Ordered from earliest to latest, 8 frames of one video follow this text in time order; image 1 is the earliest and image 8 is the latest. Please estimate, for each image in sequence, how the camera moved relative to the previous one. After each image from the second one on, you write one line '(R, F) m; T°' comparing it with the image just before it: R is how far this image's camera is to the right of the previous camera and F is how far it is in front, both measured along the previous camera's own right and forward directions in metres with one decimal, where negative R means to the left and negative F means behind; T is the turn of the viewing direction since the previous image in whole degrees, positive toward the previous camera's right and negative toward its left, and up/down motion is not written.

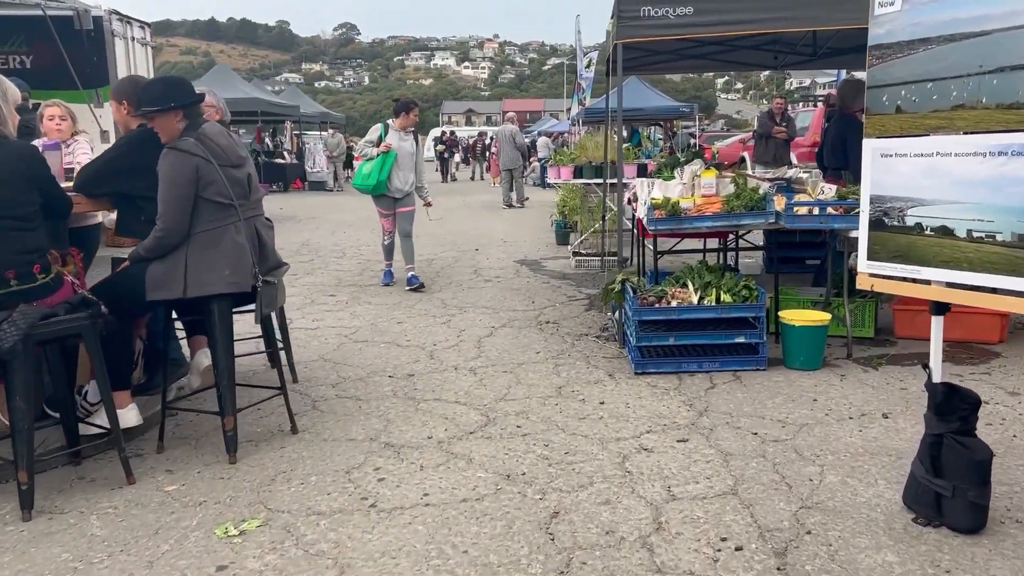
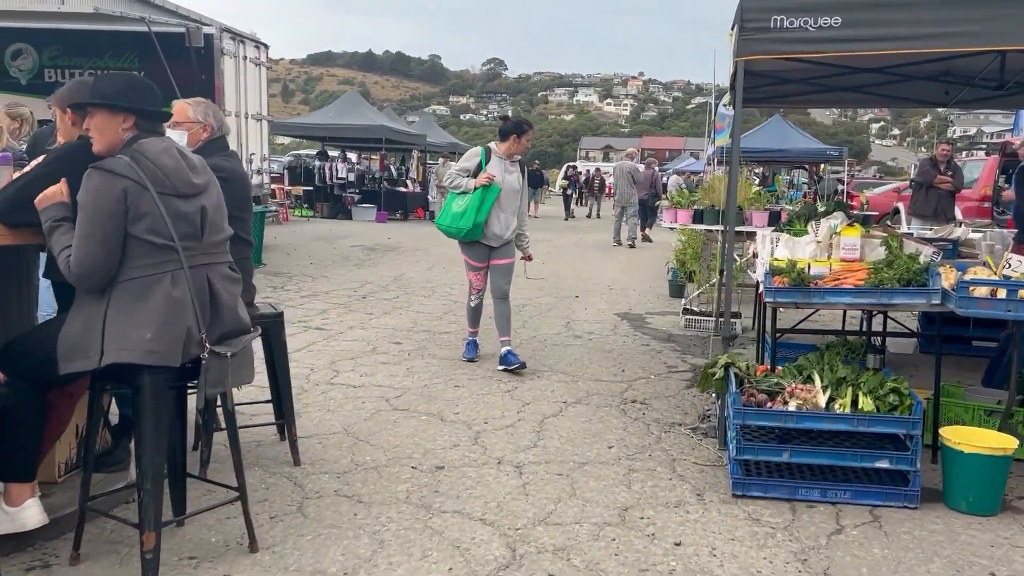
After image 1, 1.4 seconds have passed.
(+0.3, +1.1) m; -9°
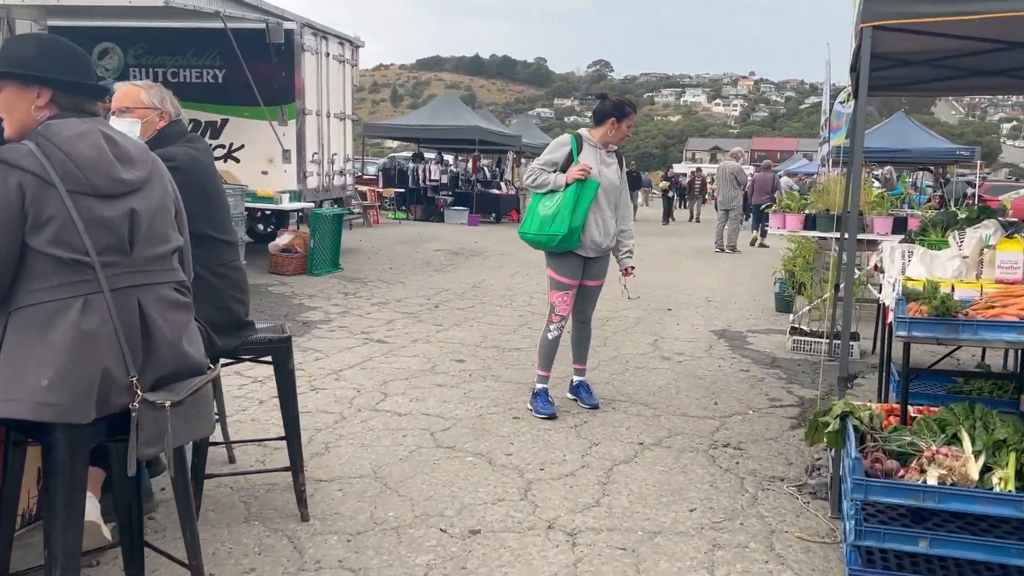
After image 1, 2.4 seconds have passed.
(+0.2, +0.8) m; -7°
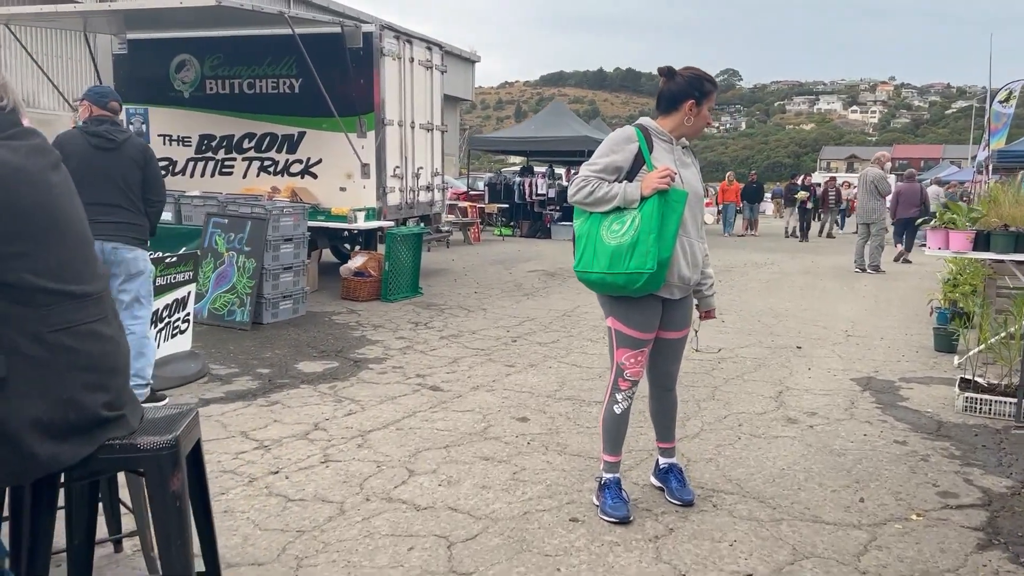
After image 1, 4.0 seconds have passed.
(+0.3, +1.3) m; -9°
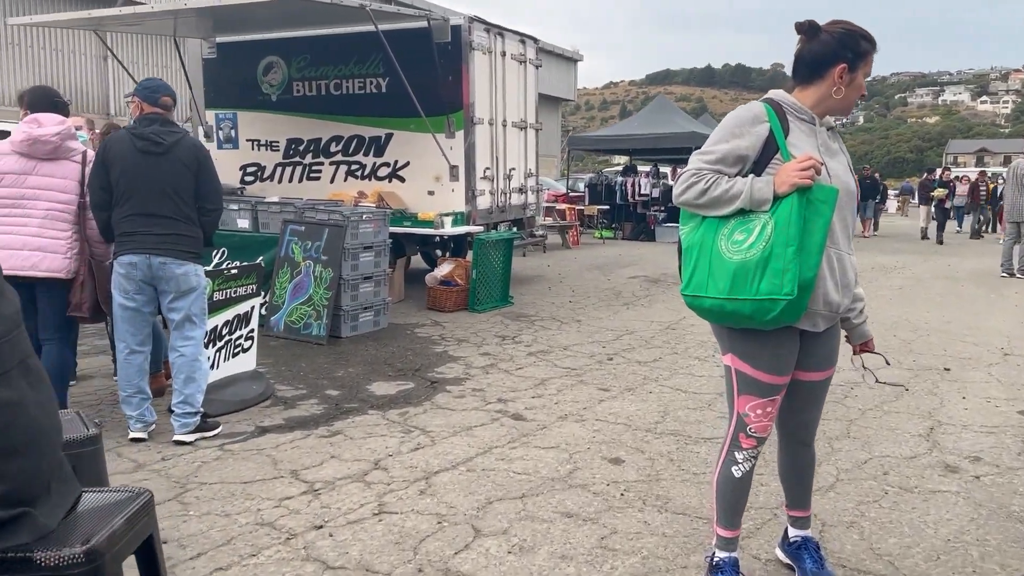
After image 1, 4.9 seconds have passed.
(+0.1, +0.7) m; -7°
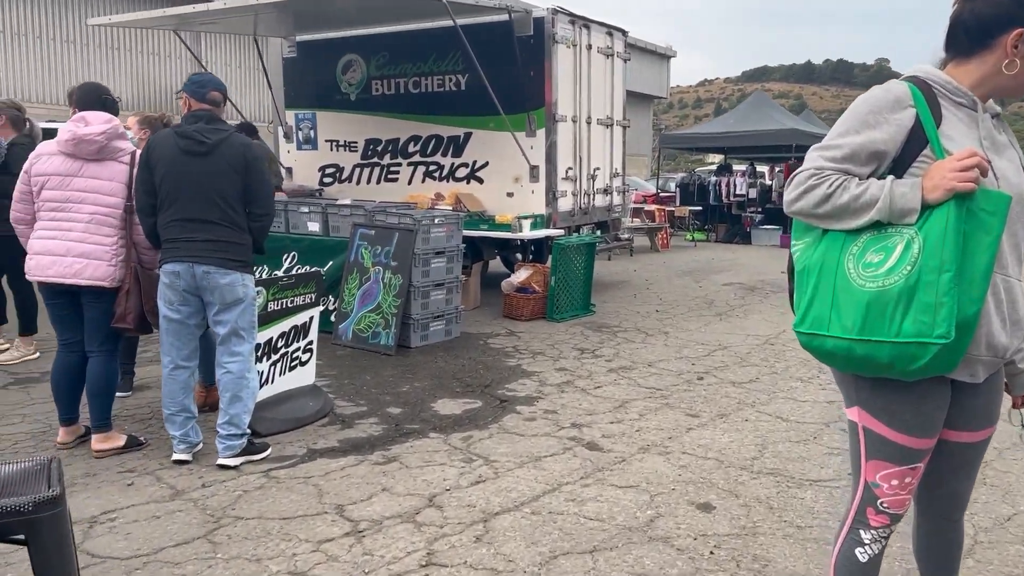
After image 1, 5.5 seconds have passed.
(+0.1, +0.5) m; -6°
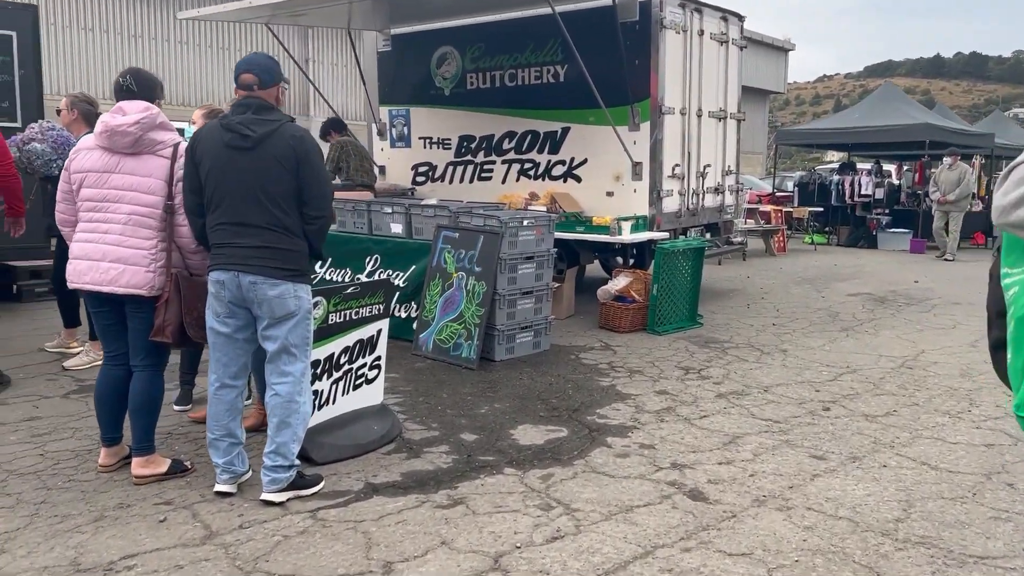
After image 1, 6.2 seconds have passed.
(+0.1, +0.6) m; -7°
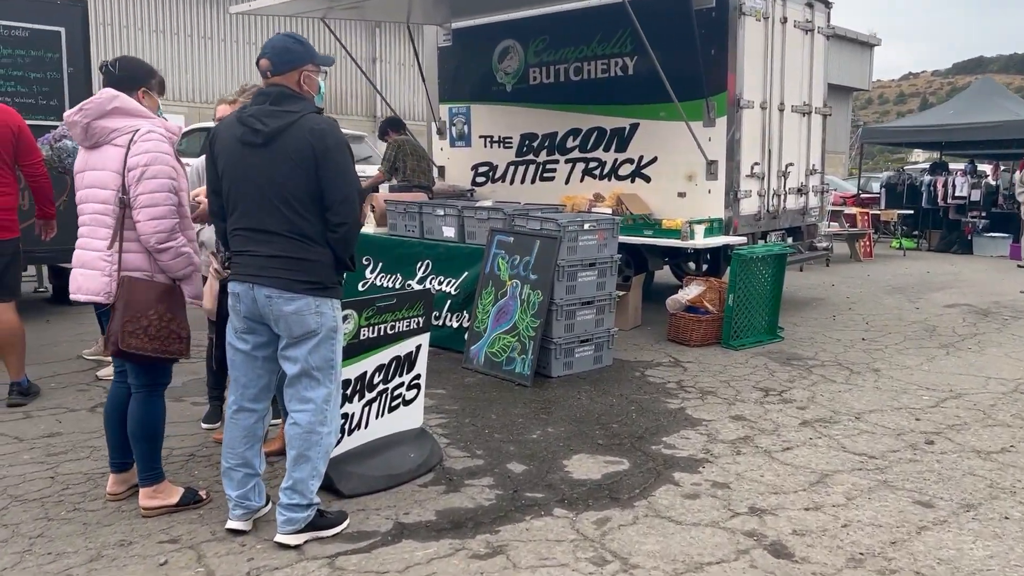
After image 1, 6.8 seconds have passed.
(+0.1, +0.5) m; -5°
